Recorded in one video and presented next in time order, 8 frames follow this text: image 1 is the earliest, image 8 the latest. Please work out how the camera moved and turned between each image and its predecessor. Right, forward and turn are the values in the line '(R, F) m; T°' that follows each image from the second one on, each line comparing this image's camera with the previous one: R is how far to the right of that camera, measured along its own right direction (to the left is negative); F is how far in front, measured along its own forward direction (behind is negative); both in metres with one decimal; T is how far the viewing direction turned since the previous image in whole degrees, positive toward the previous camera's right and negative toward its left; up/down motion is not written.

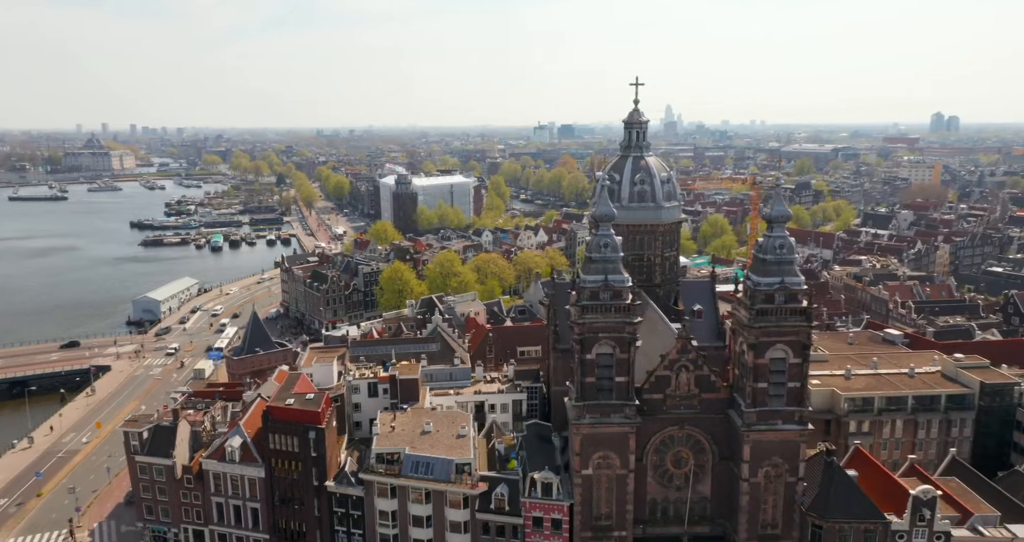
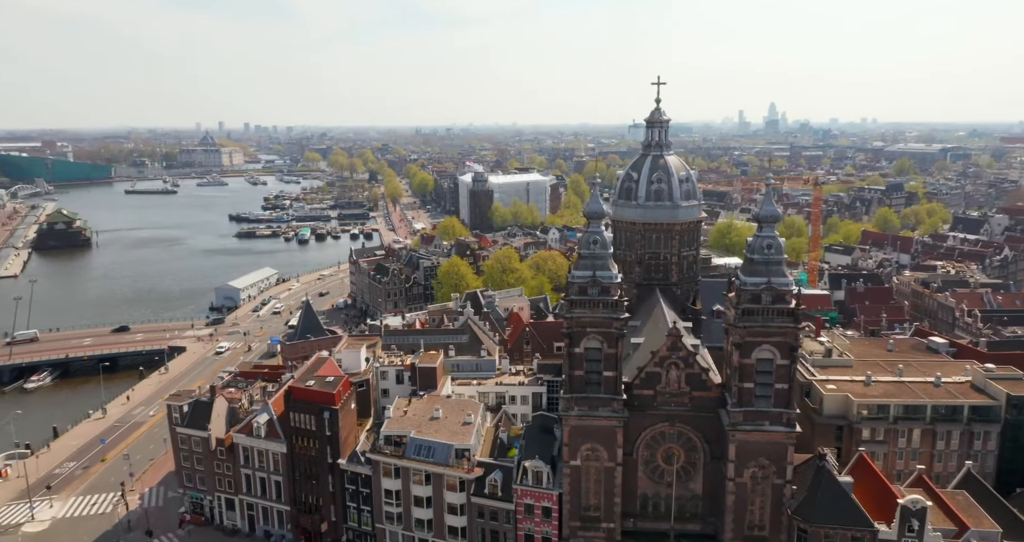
(+5.2, -1.0) m; -7°
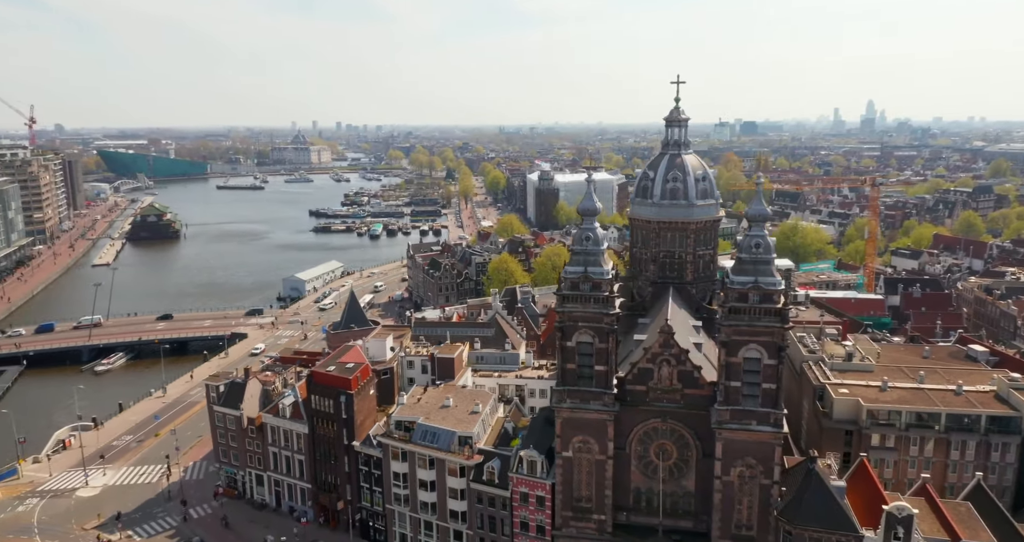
(+4.5, -1.0) m; -6°
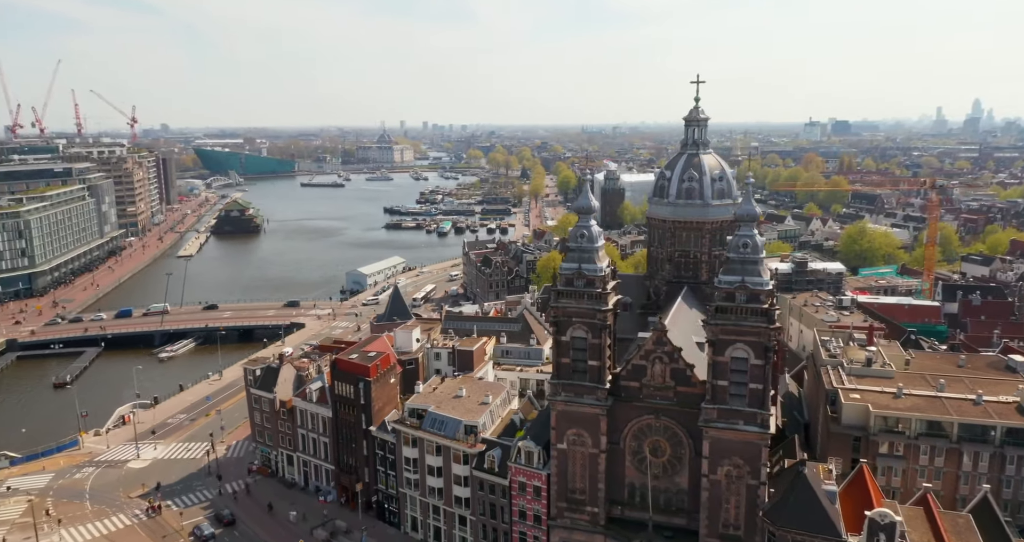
(+4.5, -1.1) m; -6°
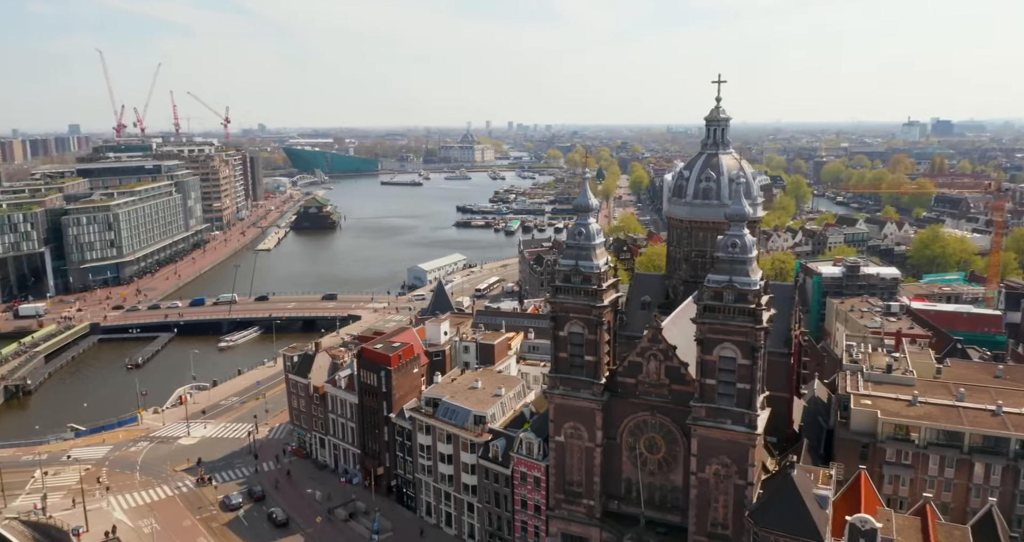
(+4.5, -1.1) m; -6°
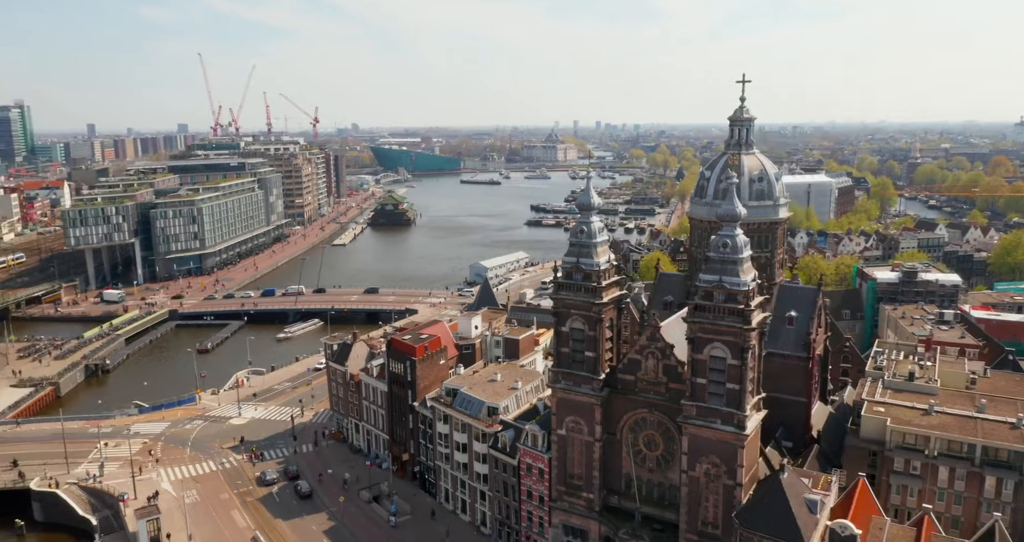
(+4.5, -1.1) m; -6°
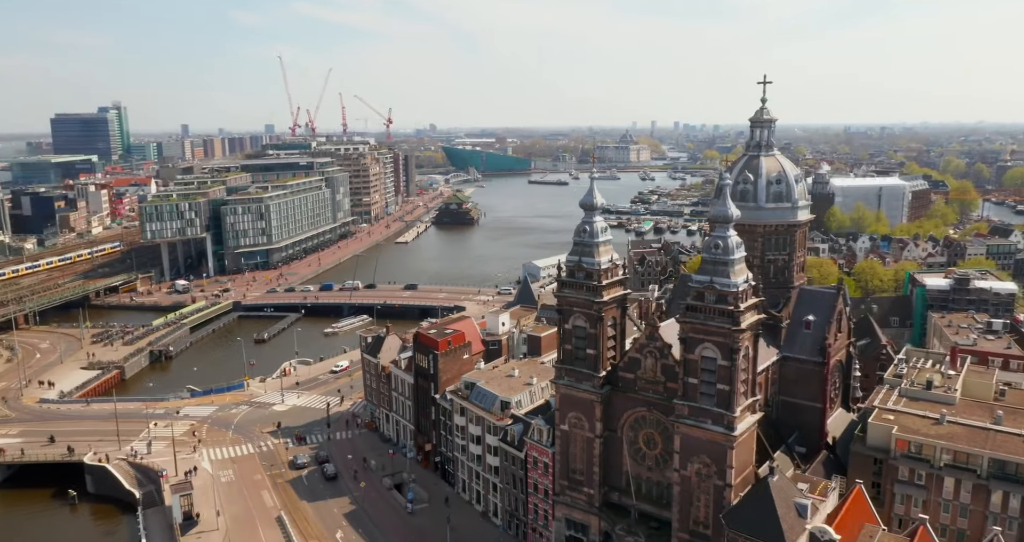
(+4.0, -1.0) m; -6°
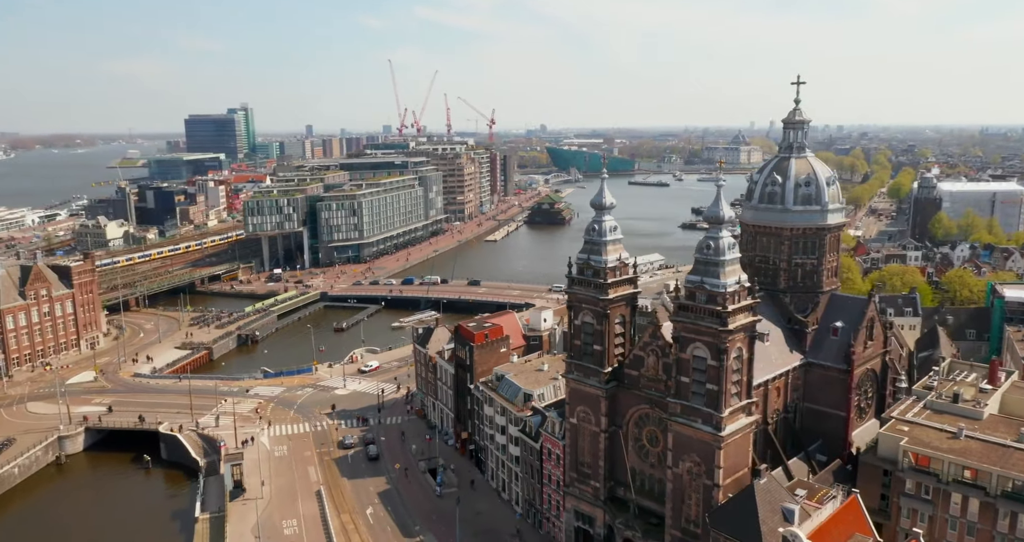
(+5.7, -1.4) m; -8°
